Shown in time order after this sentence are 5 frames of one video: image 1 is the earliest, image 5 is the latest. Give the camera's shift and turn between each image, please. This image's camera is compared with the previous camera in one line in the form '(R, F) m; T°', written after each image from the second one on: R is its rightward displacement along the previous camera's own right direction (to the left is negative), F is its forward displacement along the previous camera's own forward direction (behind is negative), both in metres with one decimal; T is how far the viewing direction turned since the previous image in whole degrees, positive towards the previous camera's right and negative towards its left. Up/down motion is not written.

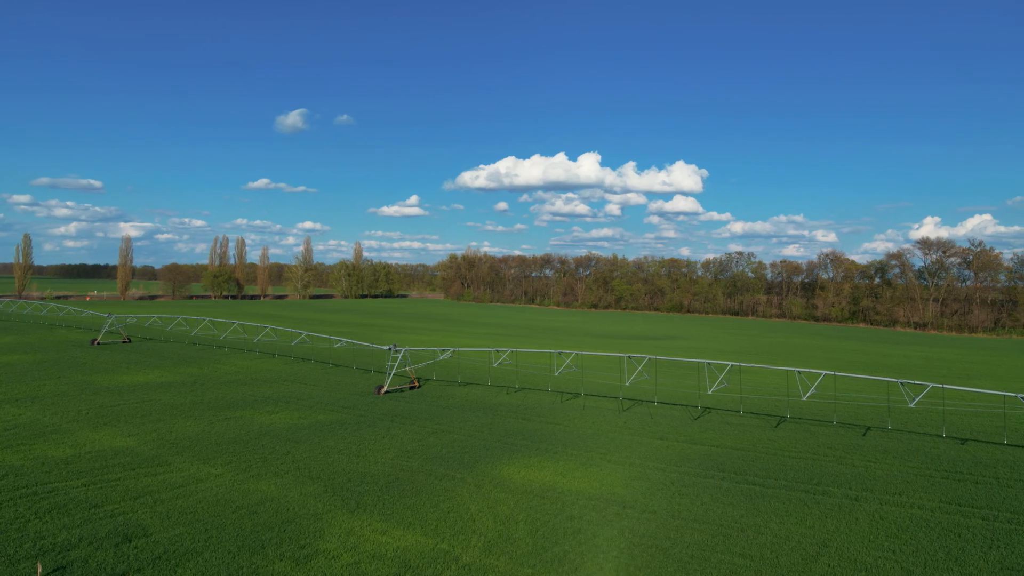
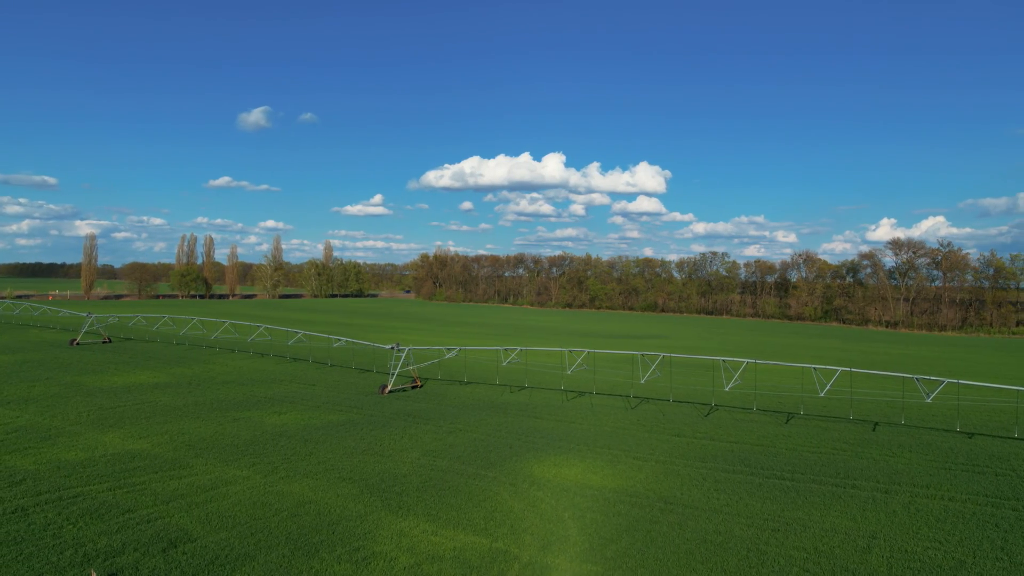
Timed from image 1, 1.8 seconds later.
(-1.5, +0.1) m; +2°
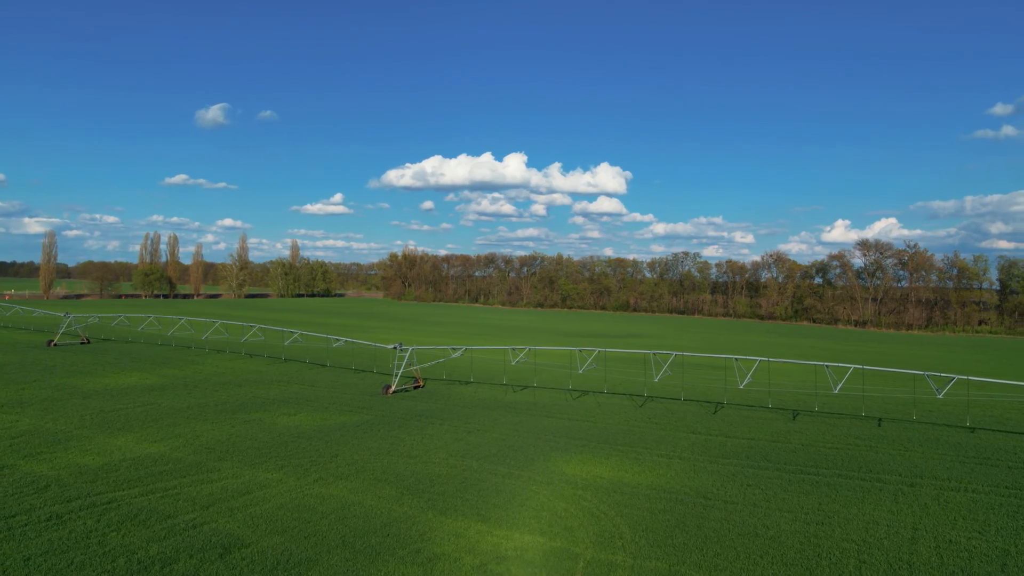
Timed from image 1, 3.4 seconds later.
(-1.6, 0.0) m; +3°
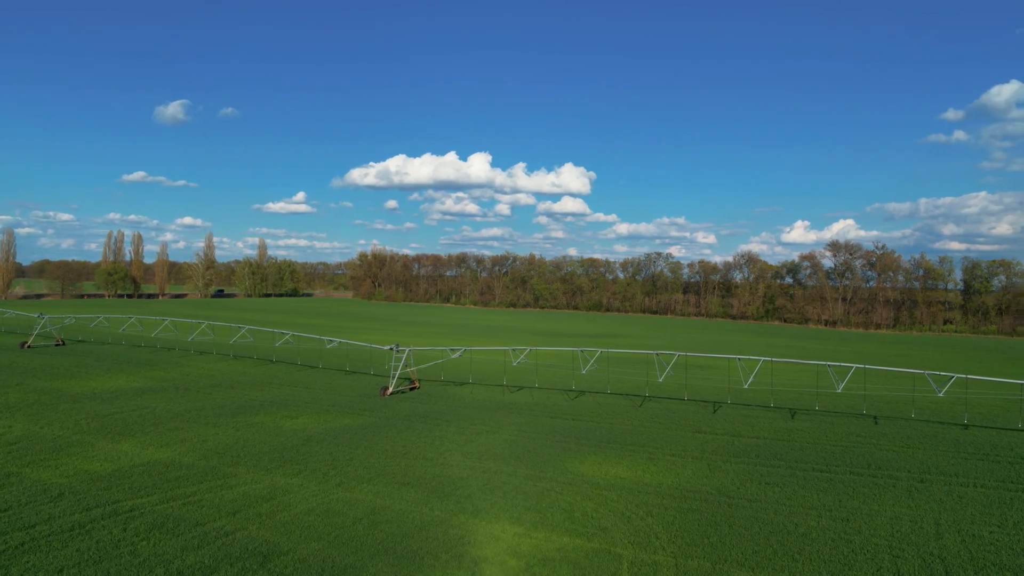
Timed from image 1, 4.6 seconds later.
(-1.2, 0.0) m; +2°
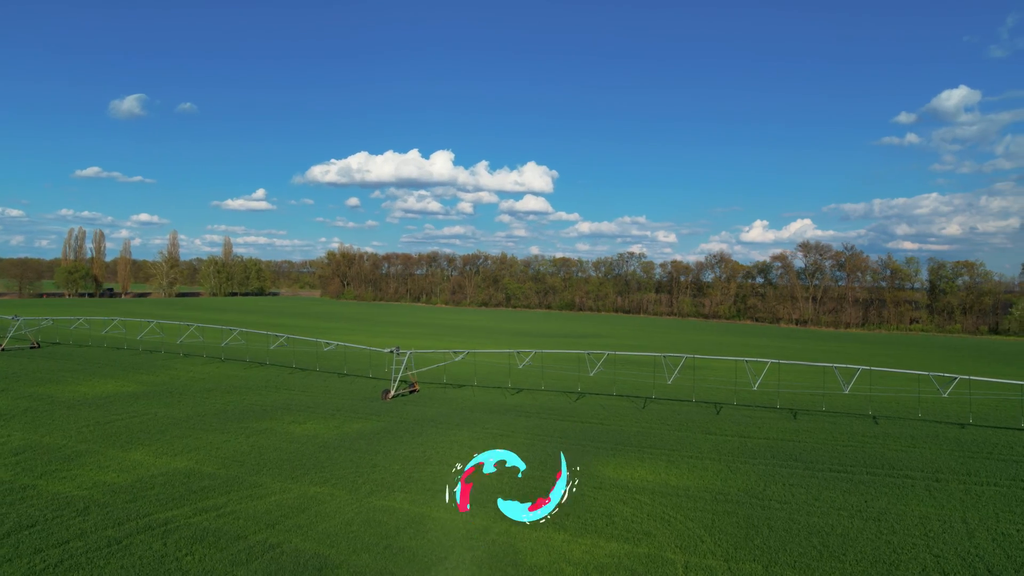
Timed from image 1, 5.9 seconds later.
(-1.5, +0.1) m; +3°
